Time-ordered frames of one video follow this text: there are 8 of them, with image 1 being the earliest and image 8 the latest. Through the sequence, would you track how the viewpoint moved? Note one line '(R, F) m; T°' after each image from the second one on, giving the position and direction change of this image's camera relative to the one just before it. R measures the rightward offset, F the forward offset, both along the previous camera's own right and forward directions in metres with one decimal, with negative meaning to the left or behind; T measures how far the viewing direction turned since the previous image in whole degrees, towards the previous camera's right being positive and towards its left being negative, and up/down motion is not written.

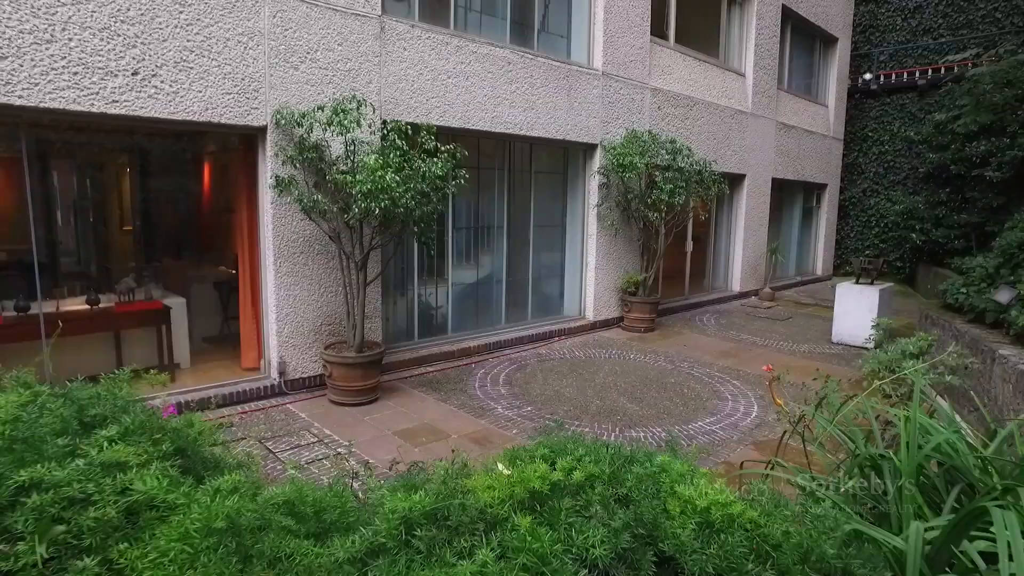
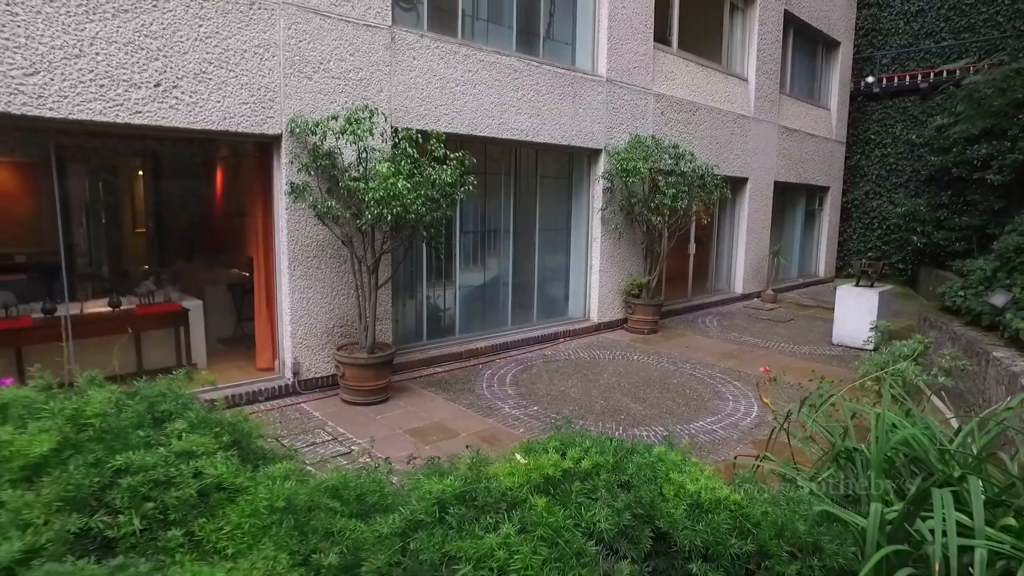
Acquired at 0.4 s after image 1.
(0.0, -0.2) m; 0°
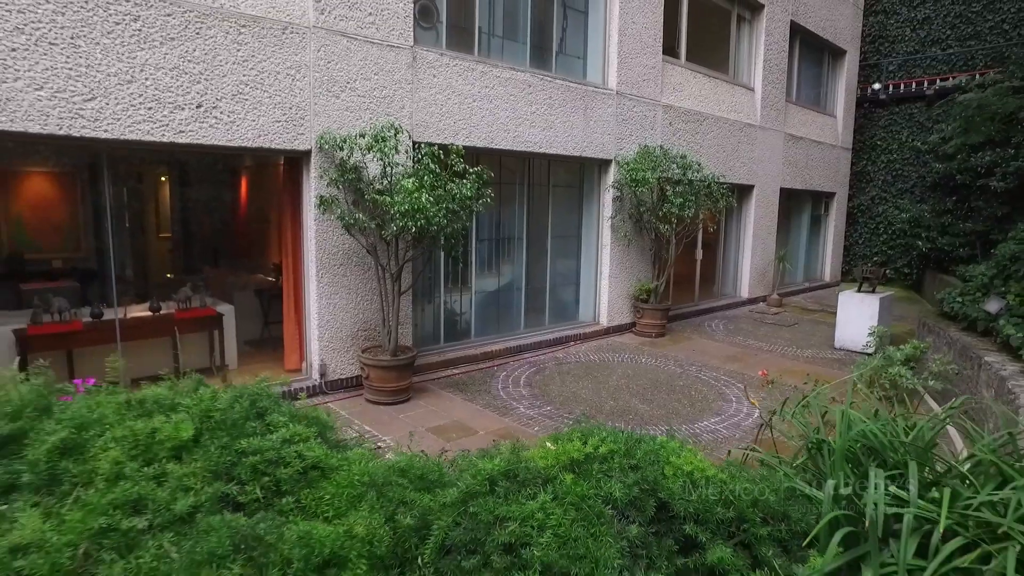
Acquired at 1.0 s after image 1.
(-0.1, -0.3) m; -1°
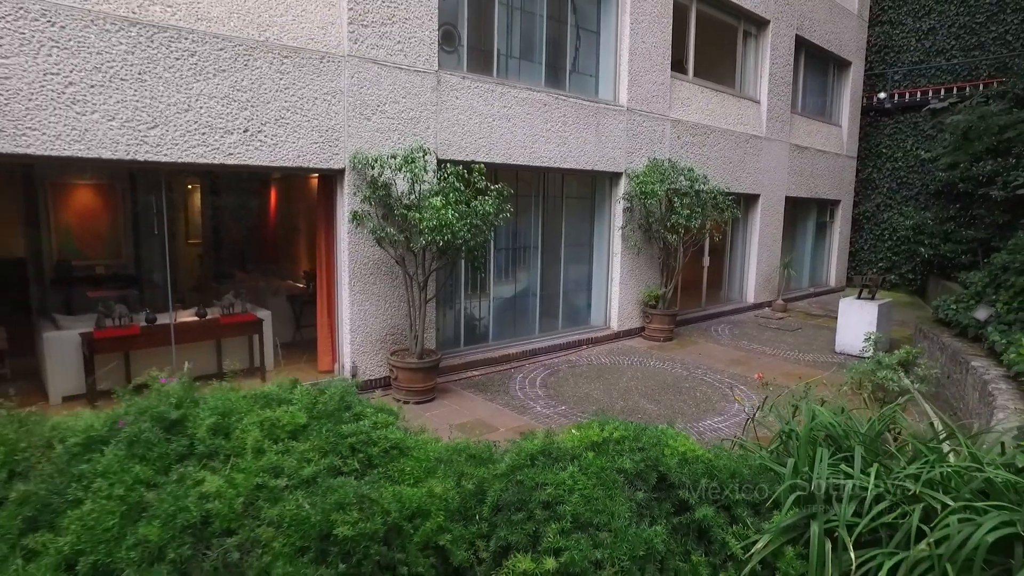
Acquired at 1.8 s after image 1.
(-0.1, -0.4) m; -1°
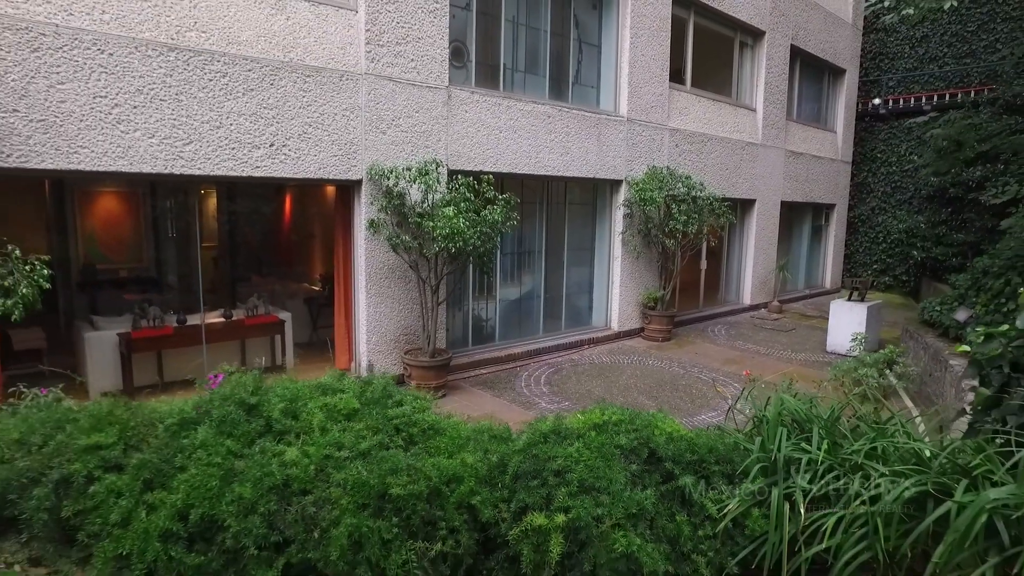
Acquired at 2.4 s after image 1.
(0.0, -0.4) m; 0°
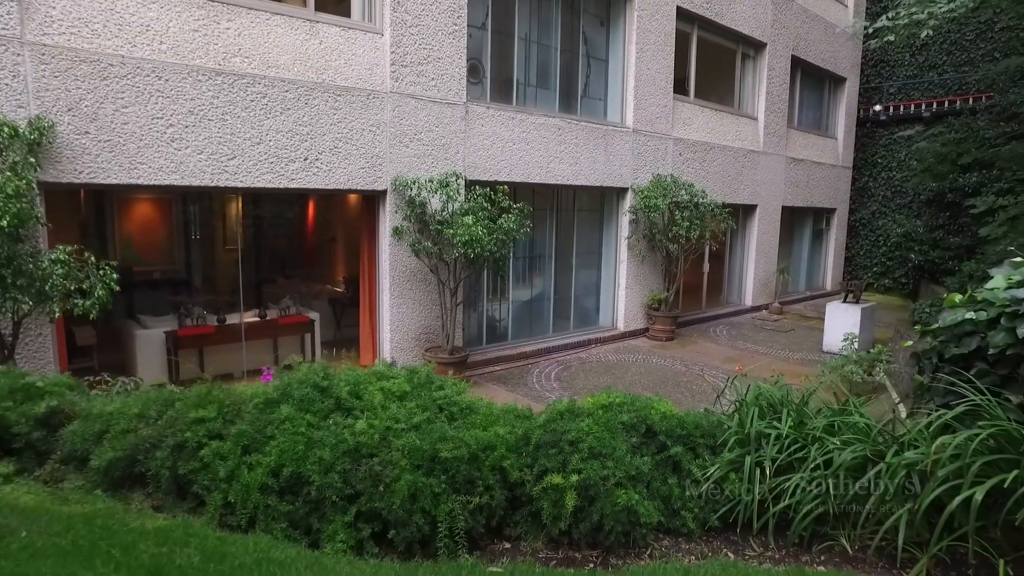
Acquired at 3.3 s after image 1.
(-0.1, -0.5) m; -1°
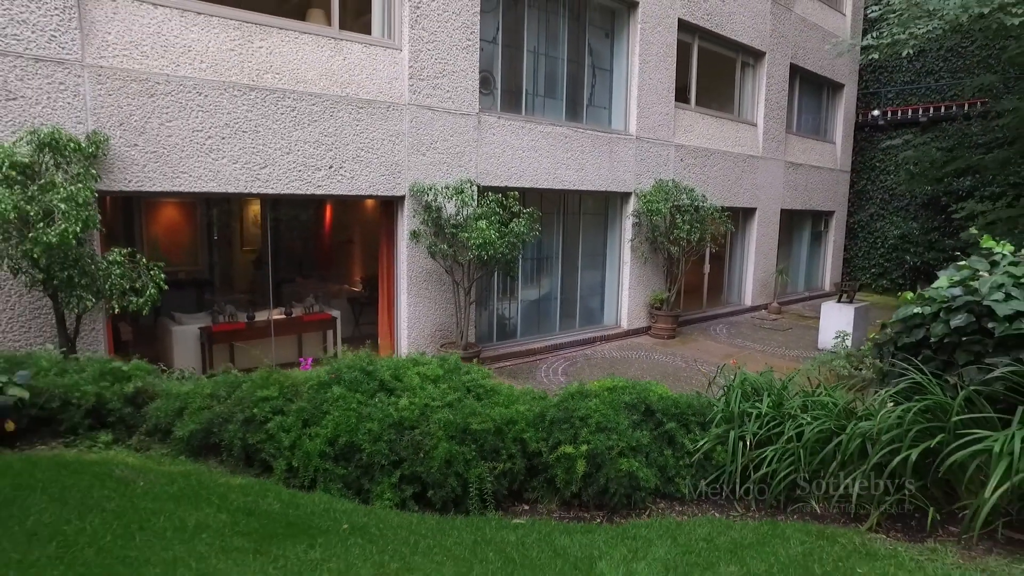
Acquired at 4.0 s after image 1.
(-0.1, -0.4) m; 0°
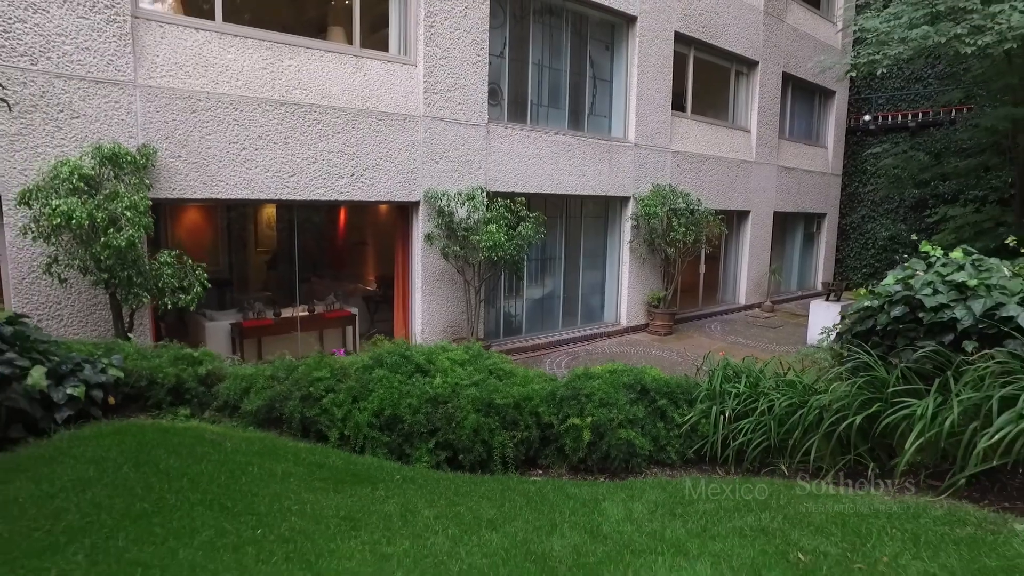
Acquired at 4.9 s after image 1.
(-0.1, -0.5) m; 0°
